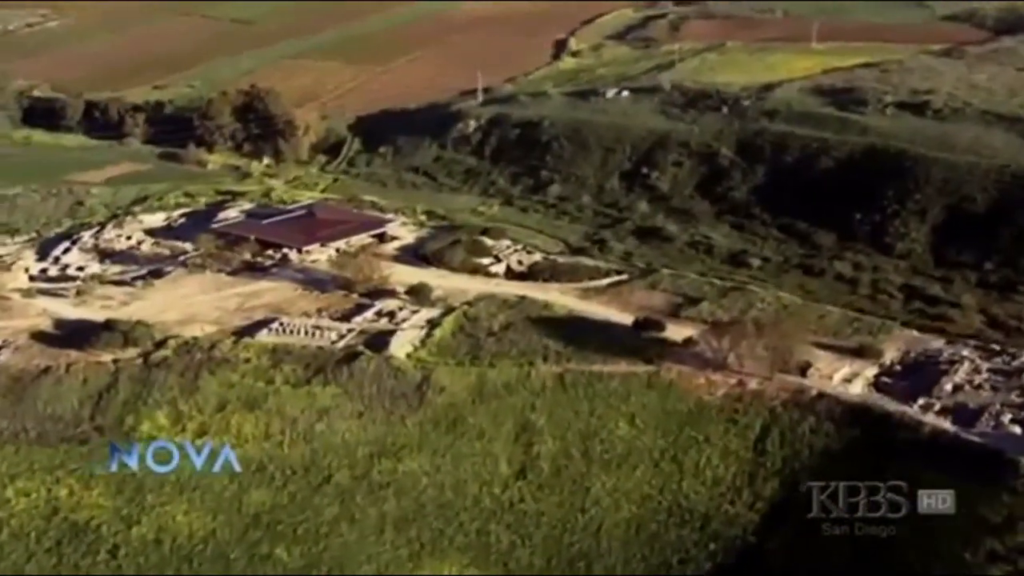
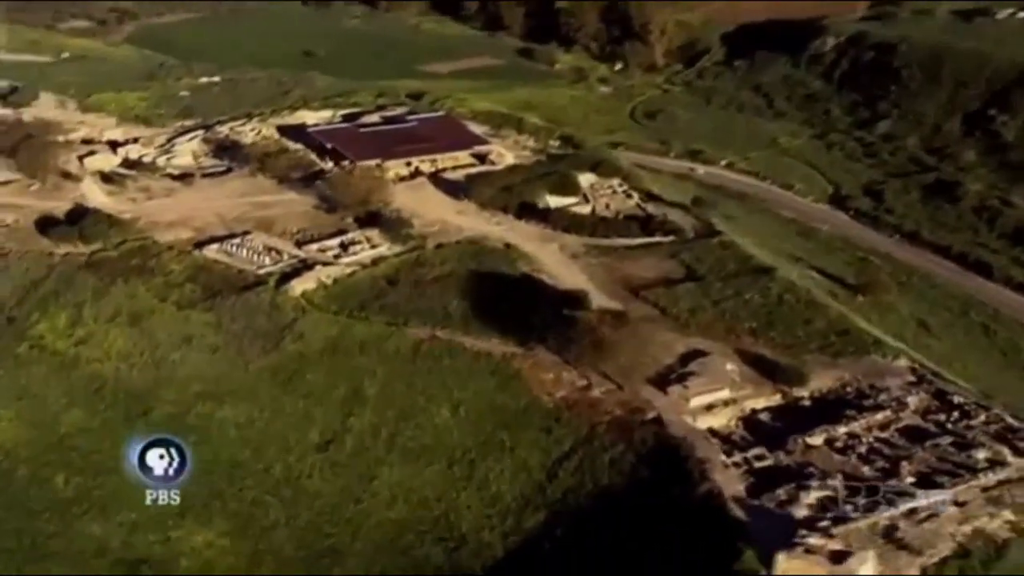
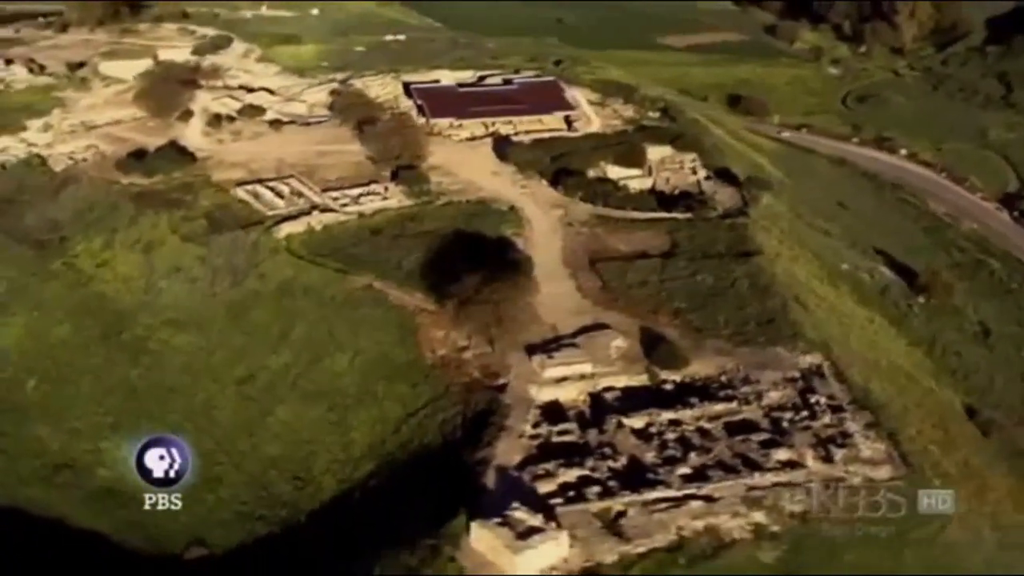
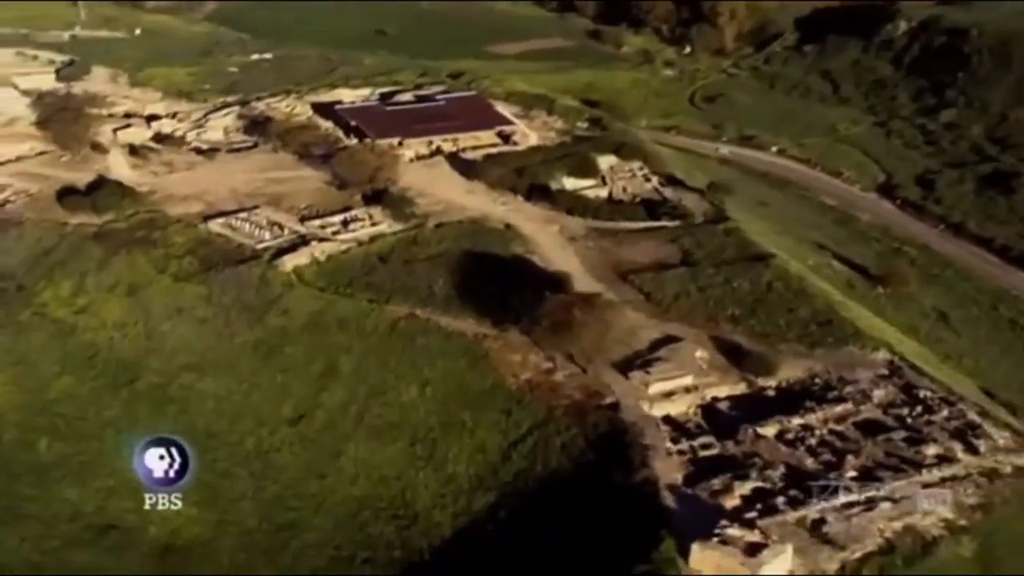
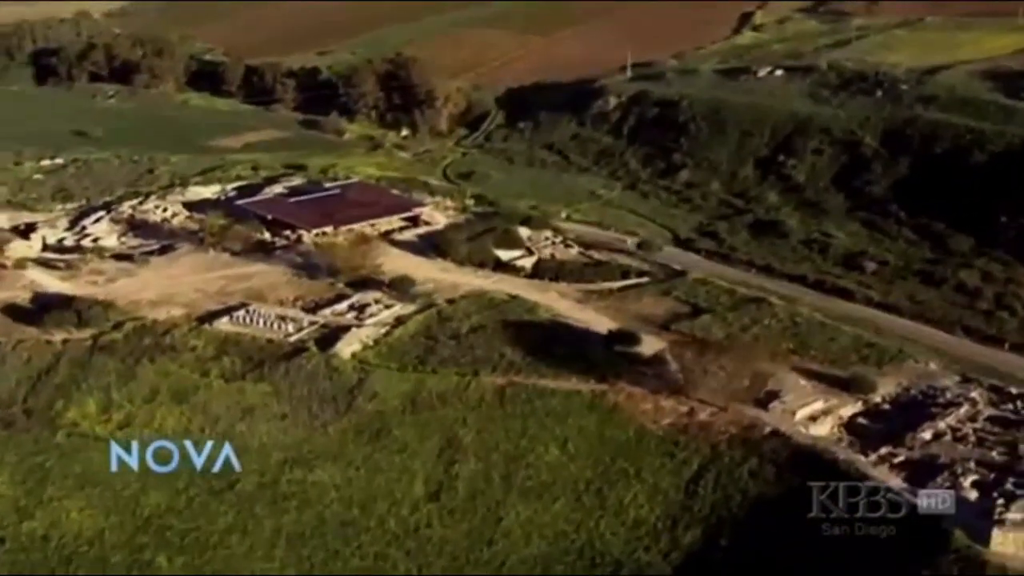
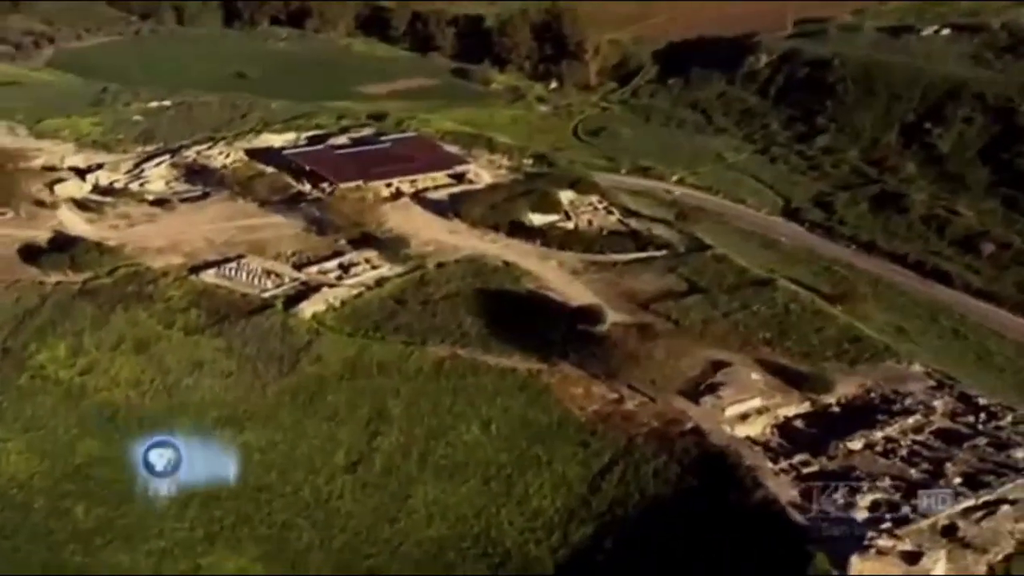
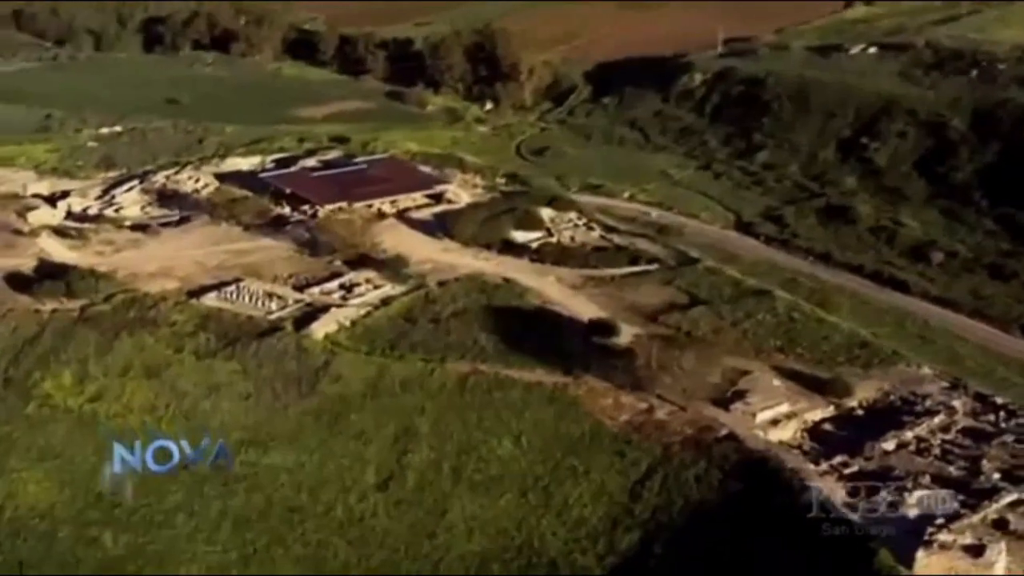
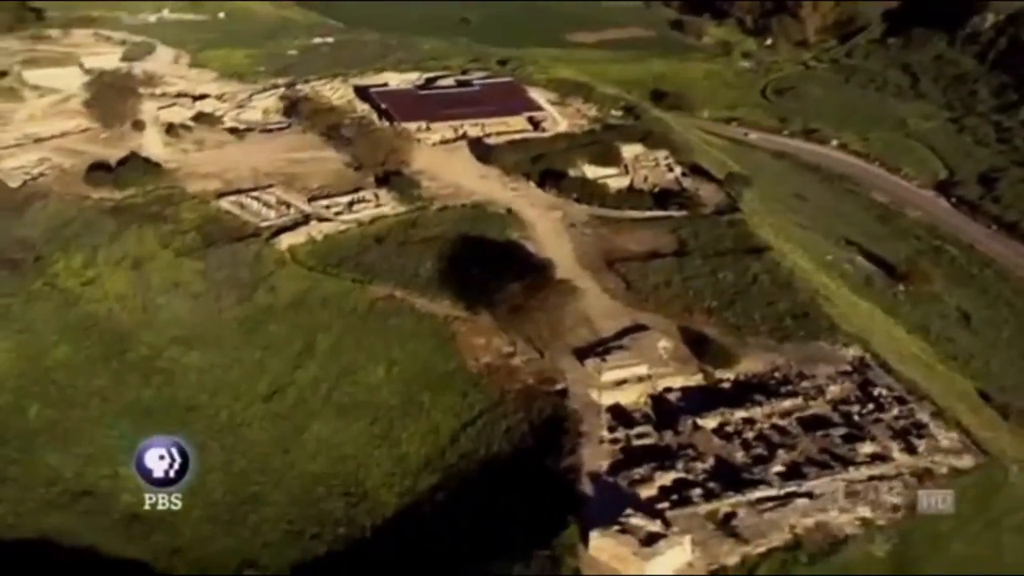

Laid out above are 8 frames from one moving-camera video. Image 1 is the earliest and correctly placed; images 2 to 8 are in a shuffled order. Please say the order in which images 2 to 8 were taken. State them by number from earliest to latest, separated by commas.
5, 7, 6, 2, 4, 8, 3
